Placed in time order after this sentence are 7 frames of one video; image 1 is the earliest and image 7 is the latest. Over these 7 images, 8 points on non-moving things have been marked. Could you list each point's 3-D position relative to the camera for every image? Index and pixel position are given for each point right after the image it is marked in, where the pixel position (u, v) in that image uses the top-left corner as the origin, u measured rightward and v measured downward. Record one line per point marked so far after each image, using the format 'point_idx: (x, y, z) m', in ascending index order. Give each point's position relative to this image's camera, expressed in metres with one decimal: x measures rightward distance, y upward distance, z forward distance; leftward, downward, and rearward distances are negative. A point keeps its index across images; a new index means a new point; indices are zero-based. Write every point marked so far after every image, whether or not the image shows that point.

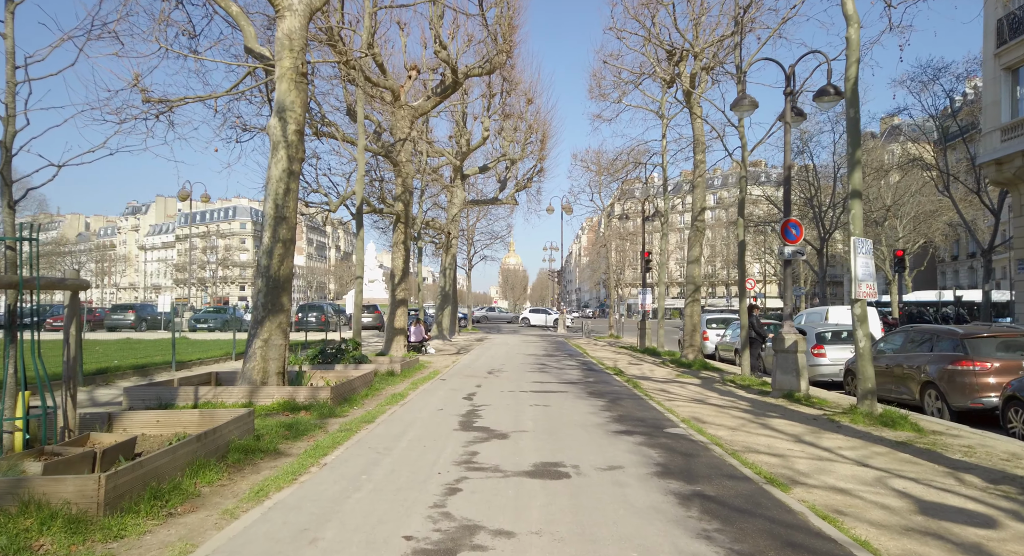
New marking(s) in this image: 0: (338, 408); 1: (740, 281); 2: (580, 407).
0: (-2.5, -1.9, +9.7) m
1: (+5.4, -0.1, +16.0) m
2: (+1.0, -2.0, +10.4) m
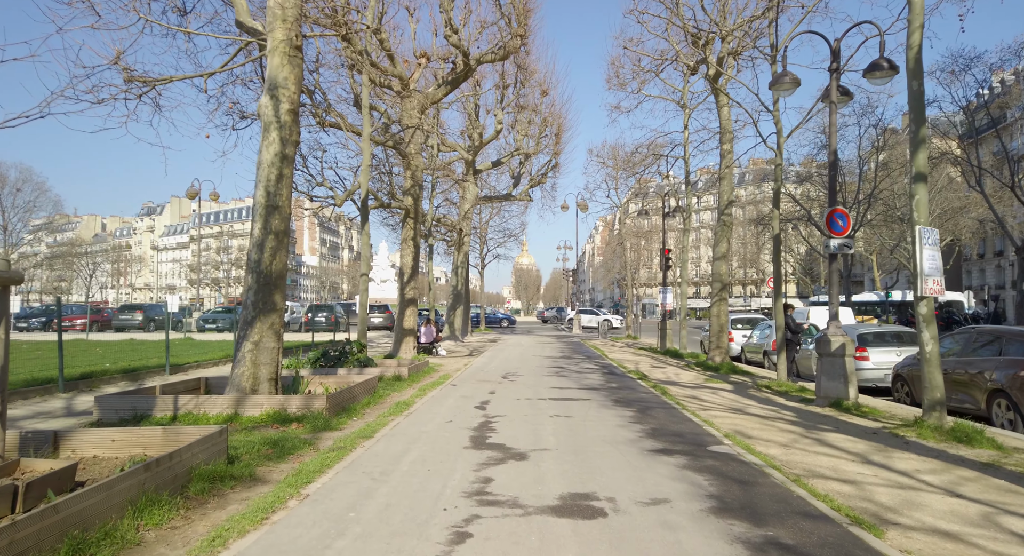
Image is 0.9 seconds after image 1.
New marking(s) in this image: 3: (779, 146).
0: (-2.3, -1.8, +8.6) m
1: (+5.8, 0.0, +14.8) m
2: (+1.3, -1.9, +9.2) m
3: (+5.8, +2.9, +14.7) m
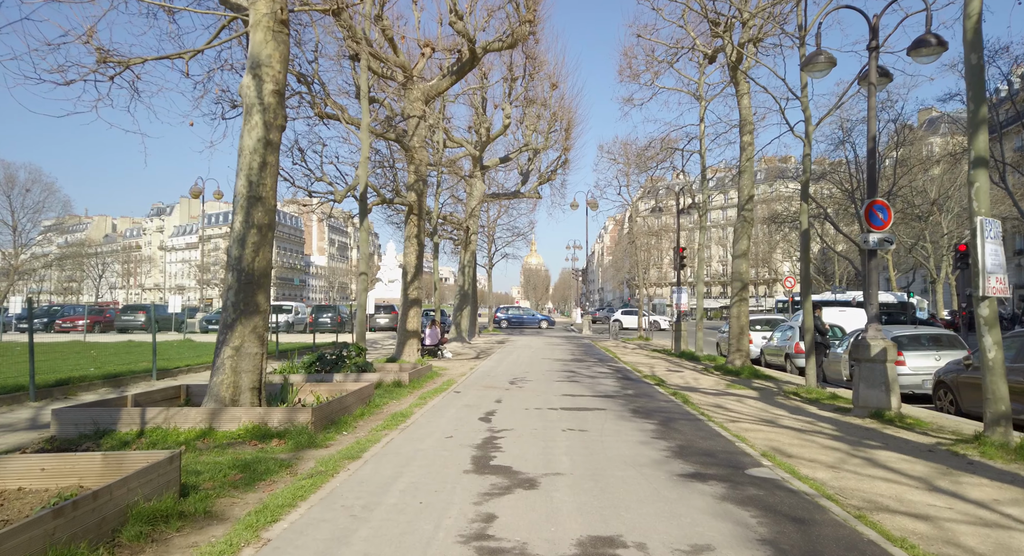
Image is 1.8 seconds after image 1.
0: (-2.2, -1.8, +7.7) m
1: (+5.9, 0.0, +13.7) m
2: (+1.4, -1.9, +8.3) m
3: (+6.0, +2.9, +13.7) m
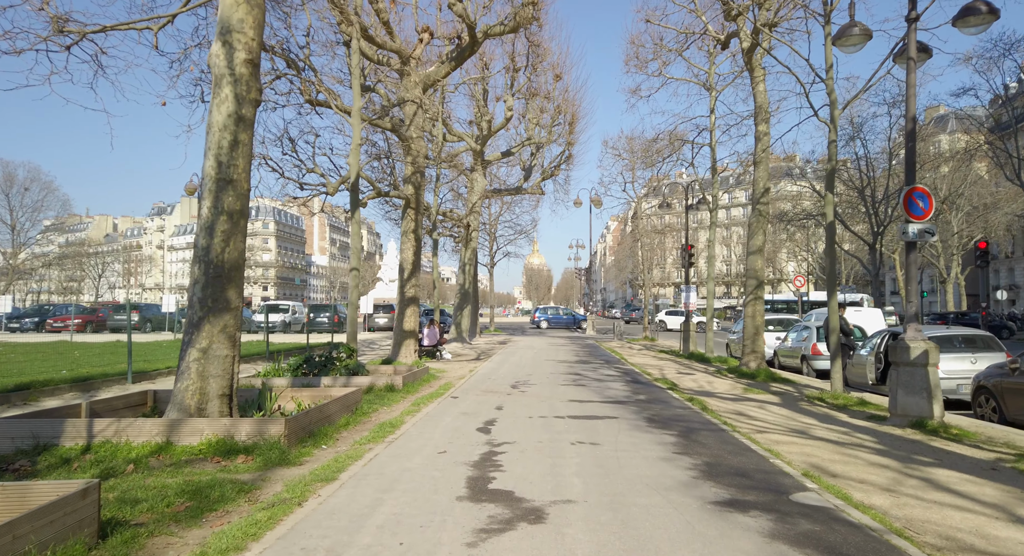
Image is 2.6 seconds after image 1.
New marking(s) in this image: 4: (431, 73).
0: (-2.2, -1.7, +6.7) m
1: (+6.0, +0.1, +12.7) m
2: (+1.4, -1.8, +7.3) m
3: (+6.0, +3.0, +12.7) m
4: (-2.2, +5.7, +18.6) m
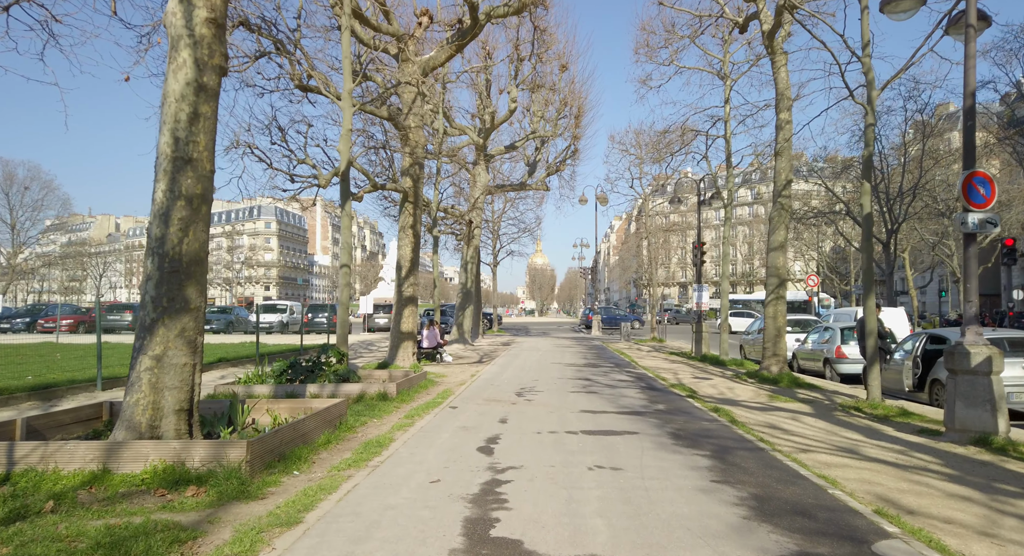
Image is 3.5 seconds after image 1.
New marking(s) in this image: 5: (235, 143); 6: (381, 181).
0: (-2.1, -1.7, +5.6) m
1: (+6.1, +0.1, +11.6) m
2: (+1.5, -1.8, +6.2) m
3: (+6.1, +3.1, +11.6) m
4: (-2.1, +5.7, +17.5) m
5: (-5.6, +2.8, +13.8) m
6: (-3.5, +2.6, +18.0) m
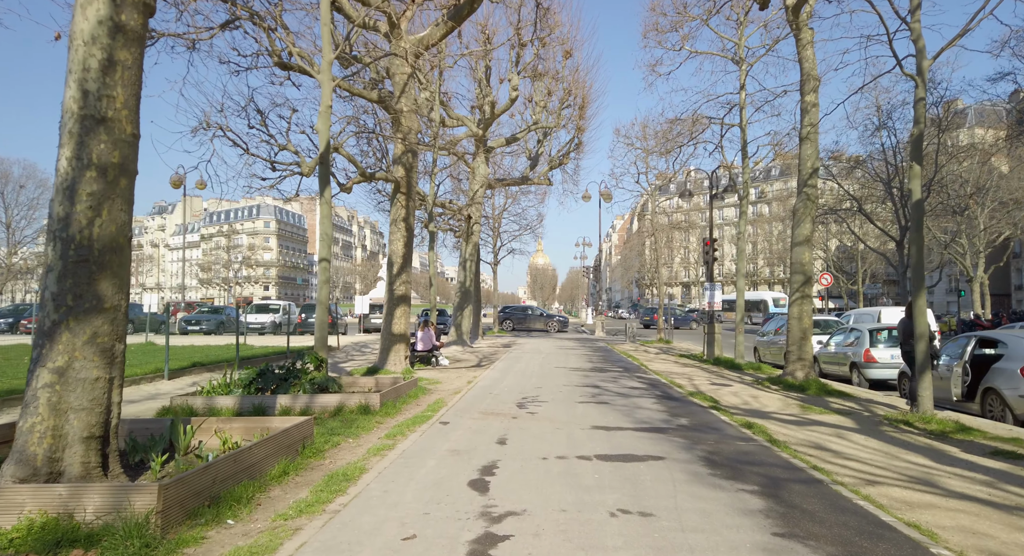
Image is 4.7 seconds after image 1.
0: (-2.1, -1.6, +4.2) m
1: (+6.1, +0.2, +10.2) m
2: (+1.5, -1.7, +4.8) m
3: (+6.1, +3.1, +10.2) m
4: (-2.1, +5.8, +16.1) m
5: (-5.6, +2.8, +12.4) m
6: (-3.5, +2.7, +16.6) m
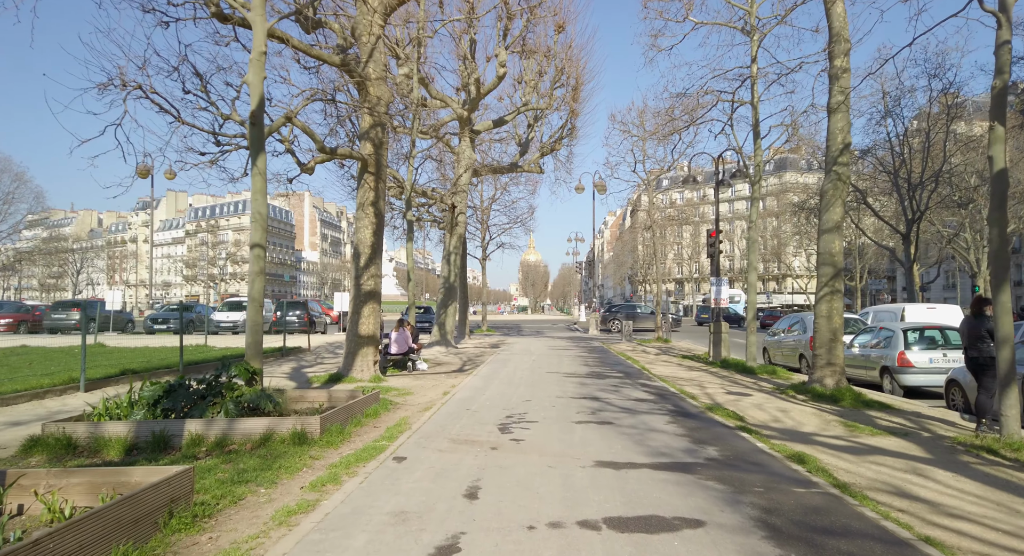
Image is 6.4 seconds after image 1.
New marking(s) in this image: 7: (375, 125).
0: (-2.3, -1.5, +2.0) m
1: (+5.8, +0.3, +8.1) m
2: (+1.3, -1.6, +2.7) m
3: (+5.9, +3.2, +8.1) m
4: (-2.4, +5.9, +13.9) m
5: (-5.9, +2.9, +10.2) m
6: (-3.8, +2.8, +14.5) m
7: (-2.9, +3.3, +14.6) m
